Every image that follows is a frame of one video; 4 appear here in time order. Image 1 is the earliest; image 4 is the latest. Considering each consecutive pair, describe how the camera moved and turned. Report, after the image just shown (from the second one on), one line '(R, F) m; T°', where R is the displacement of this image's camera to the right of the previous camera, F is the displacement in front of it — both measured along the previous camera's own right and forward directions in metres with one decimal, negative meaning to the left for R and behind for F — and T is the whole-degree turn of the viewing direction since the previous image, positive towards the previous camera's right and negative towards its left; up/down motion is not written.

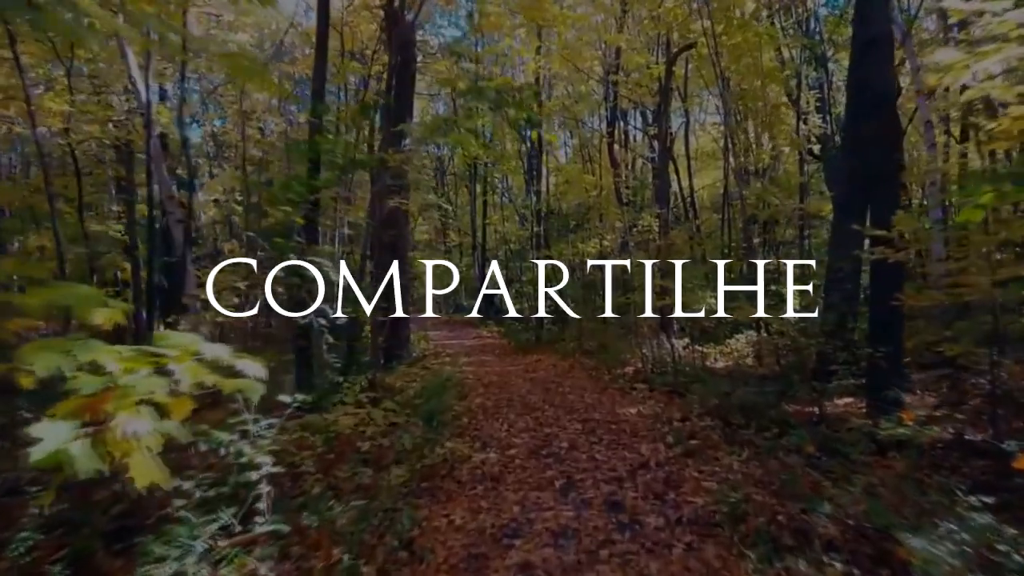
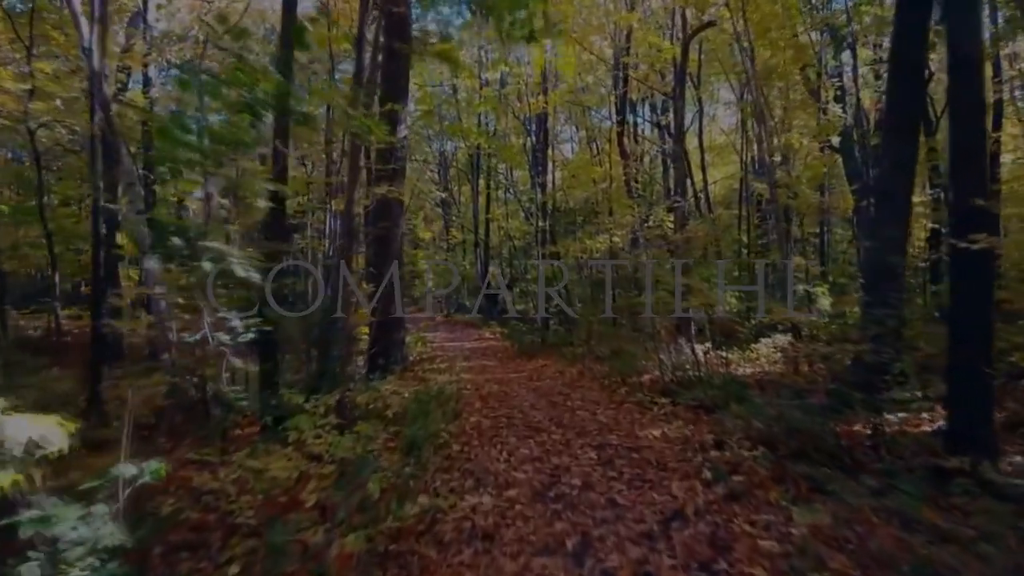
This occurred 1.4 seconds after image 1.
(0.0, +1.0) m; 0°
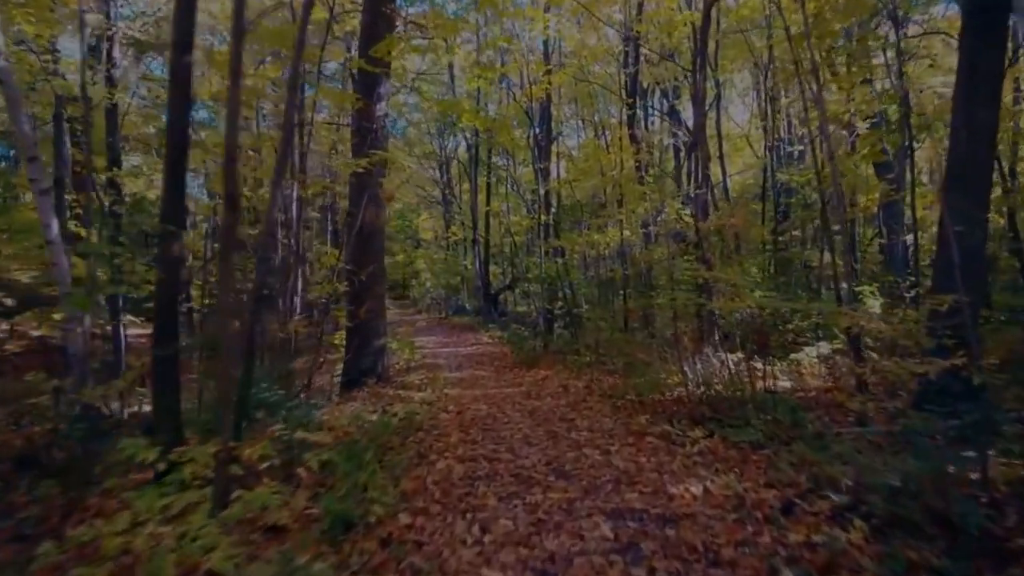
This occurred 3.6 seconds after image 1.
(+0.1, +1.6) m; 0°
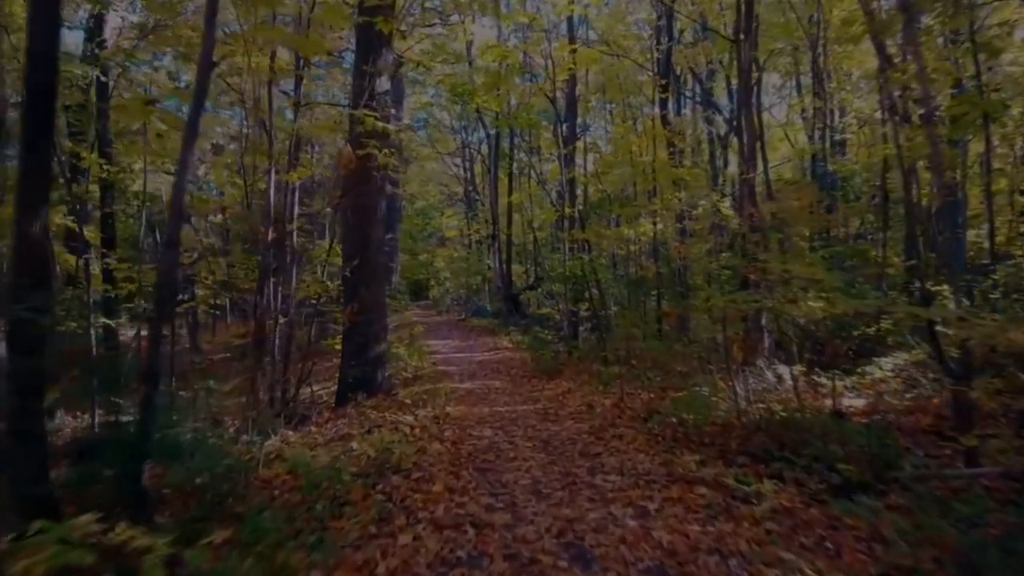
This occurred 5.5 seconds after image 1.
(+0.1, +1.3) m; -2°
